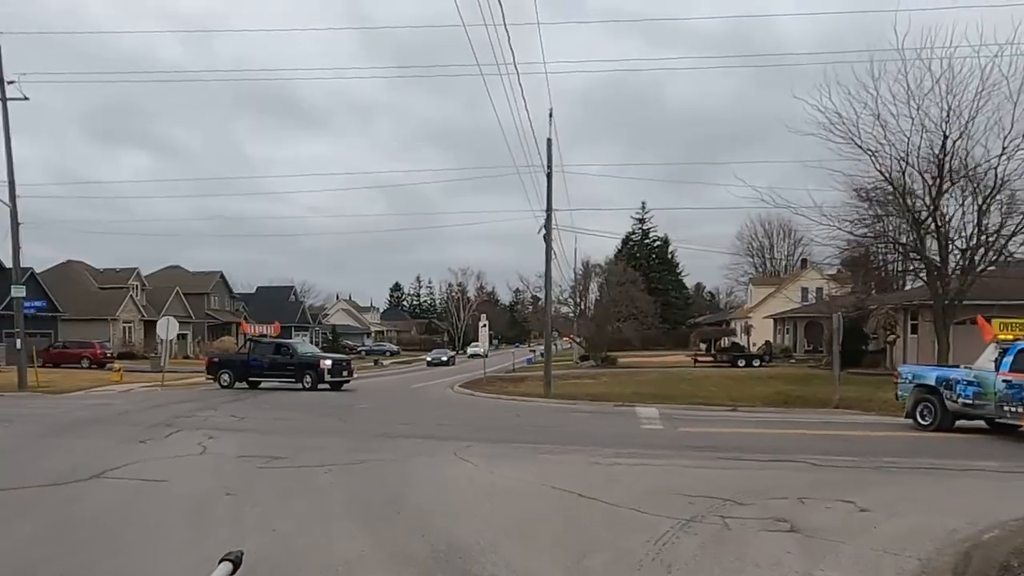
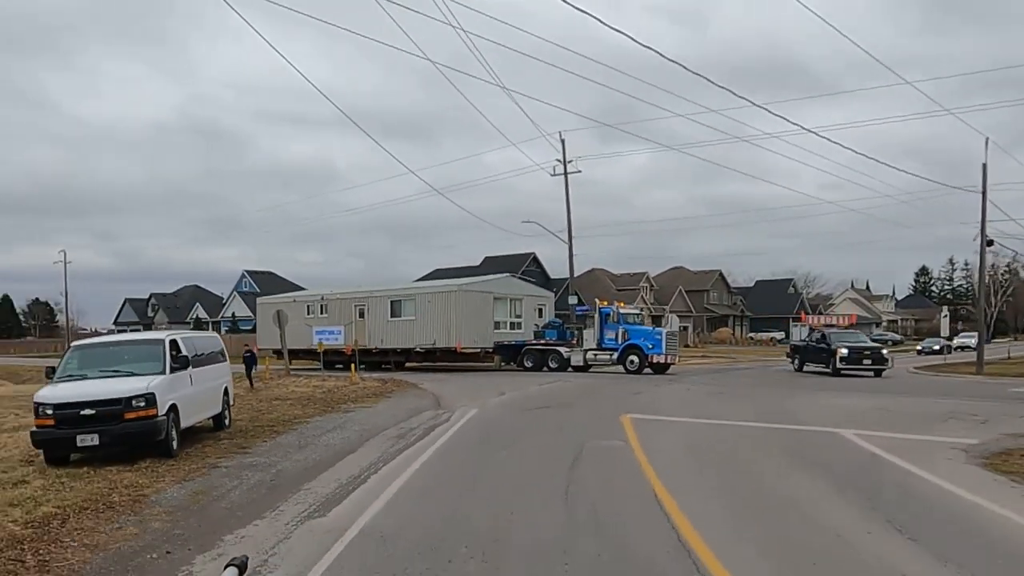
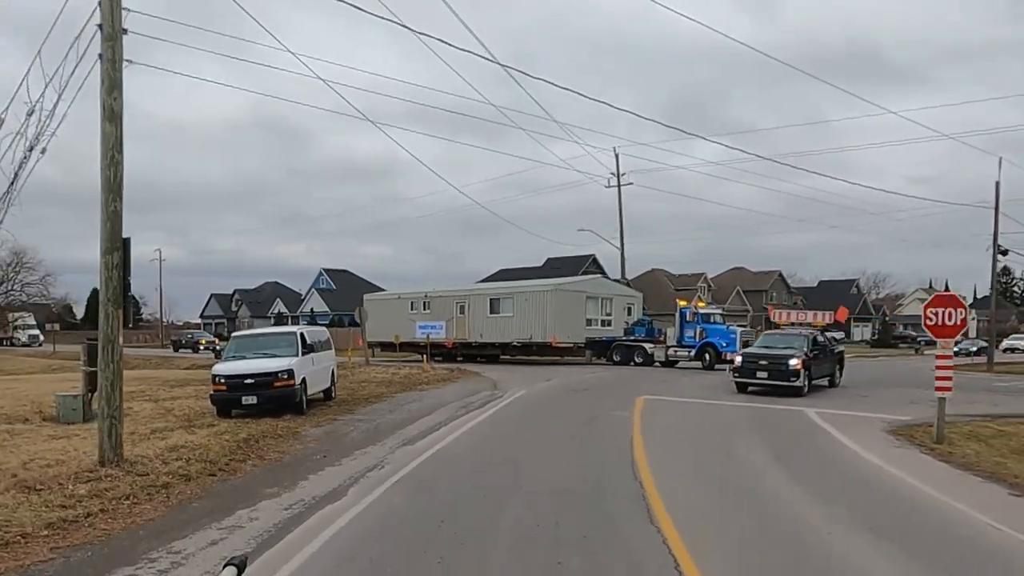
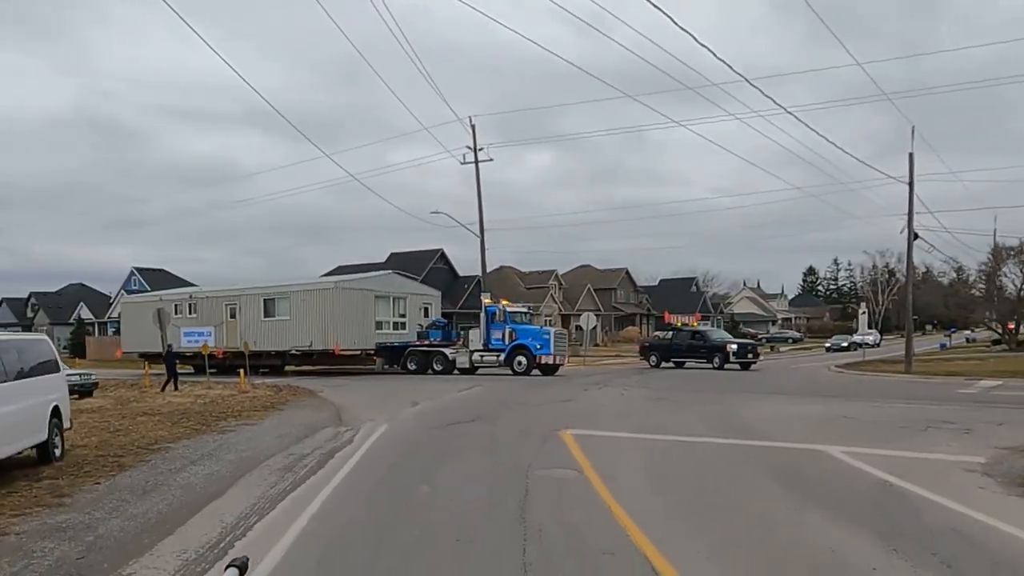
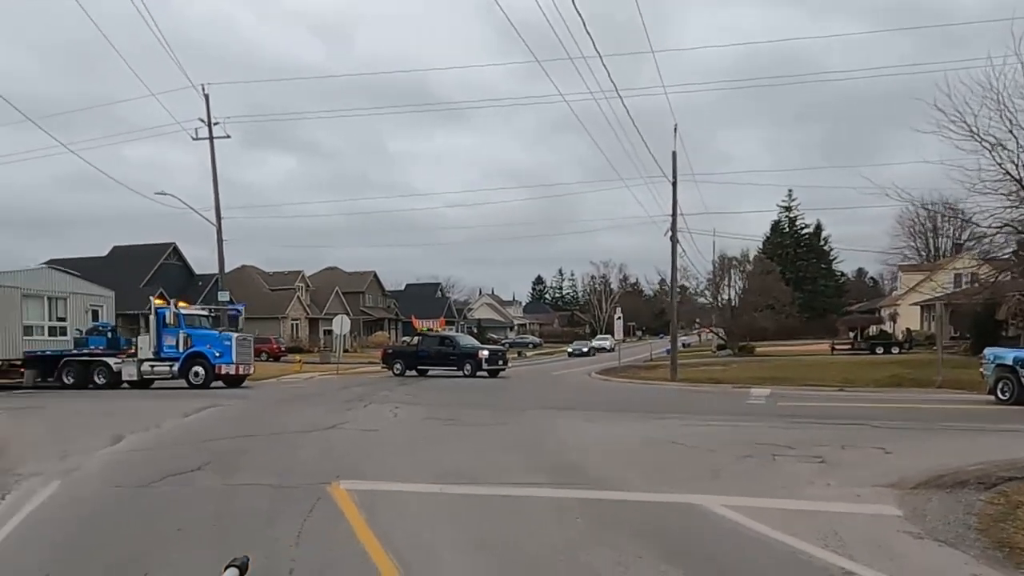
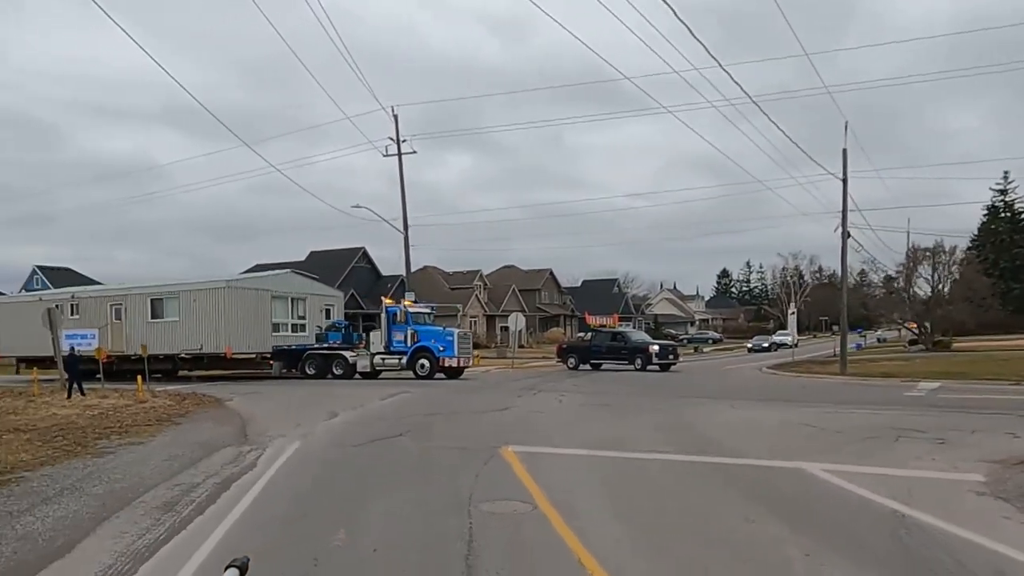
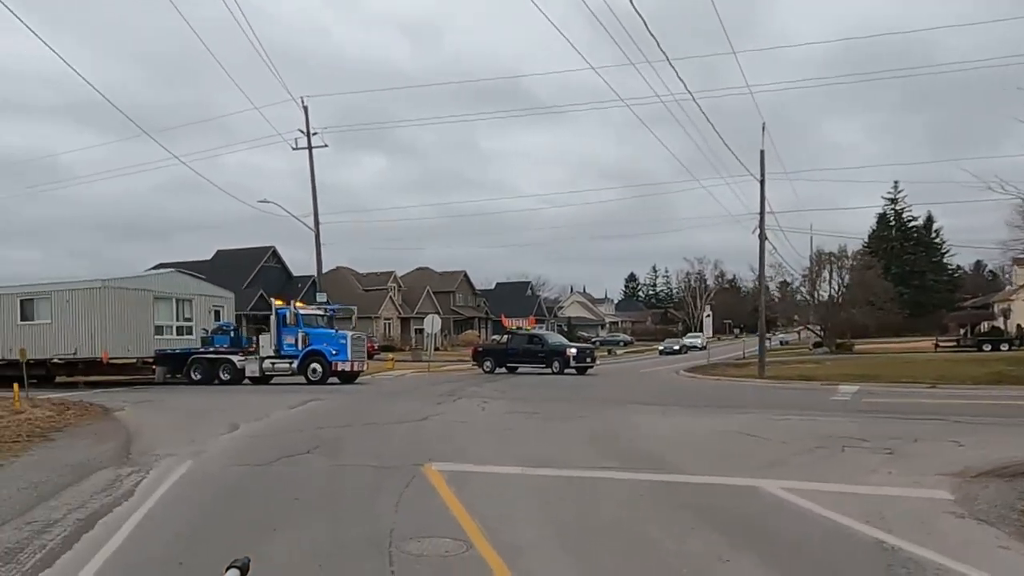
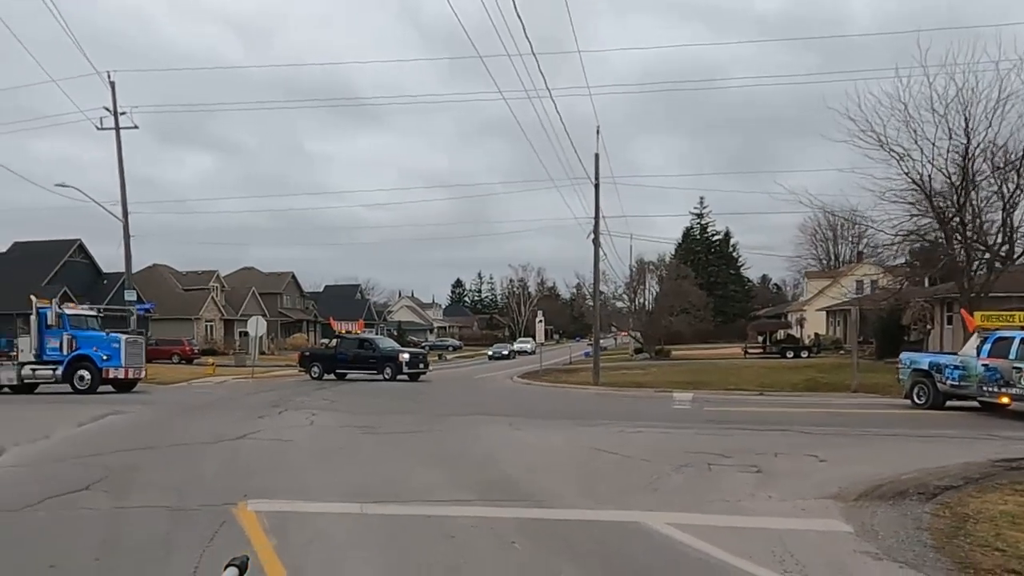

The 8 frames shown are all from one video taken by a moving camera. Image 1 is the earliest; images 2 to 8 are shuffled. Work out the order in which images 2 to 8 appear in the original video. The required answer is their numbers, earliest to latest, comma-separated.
8, 5, 7, 6, 4, 2, 3
